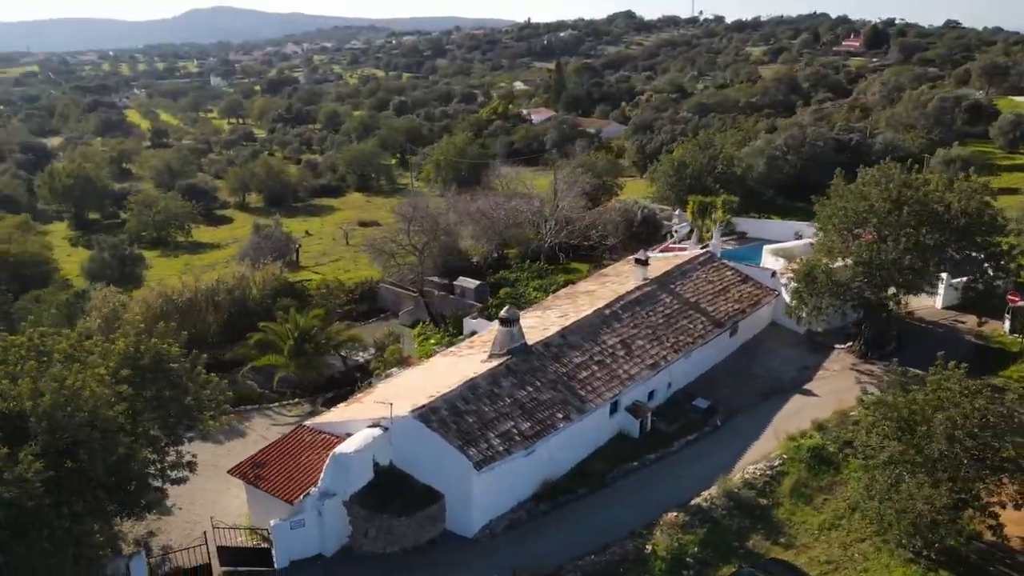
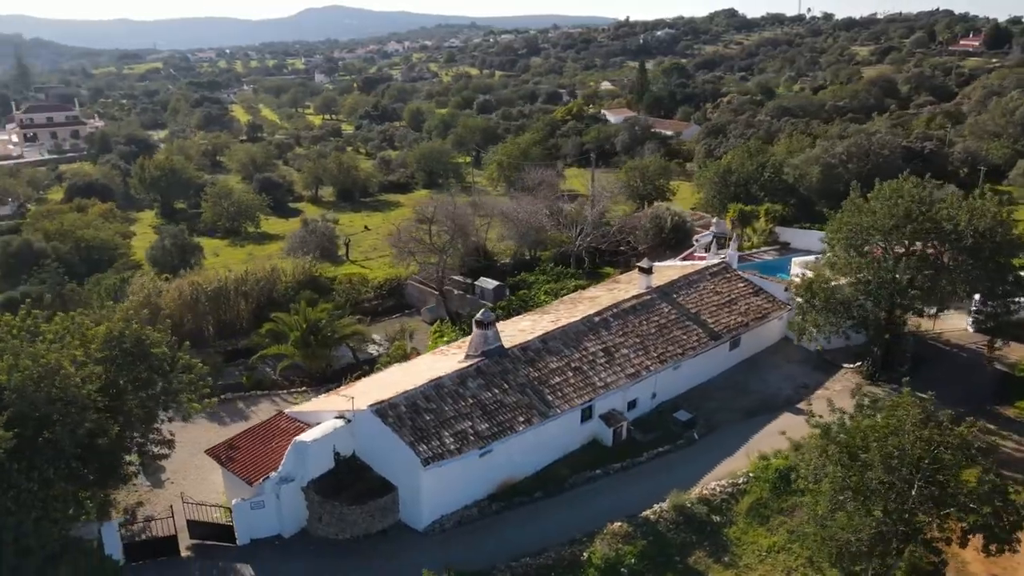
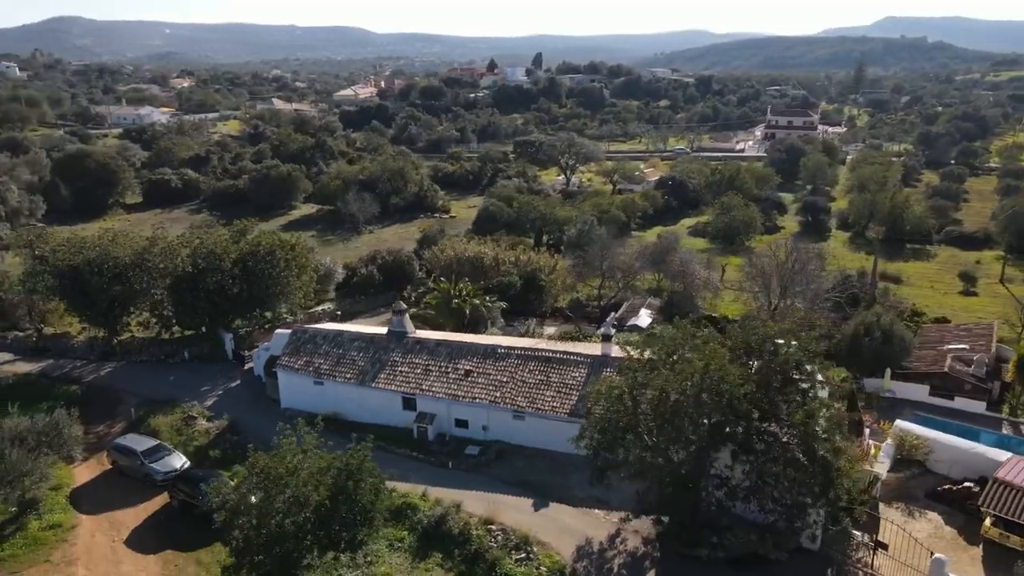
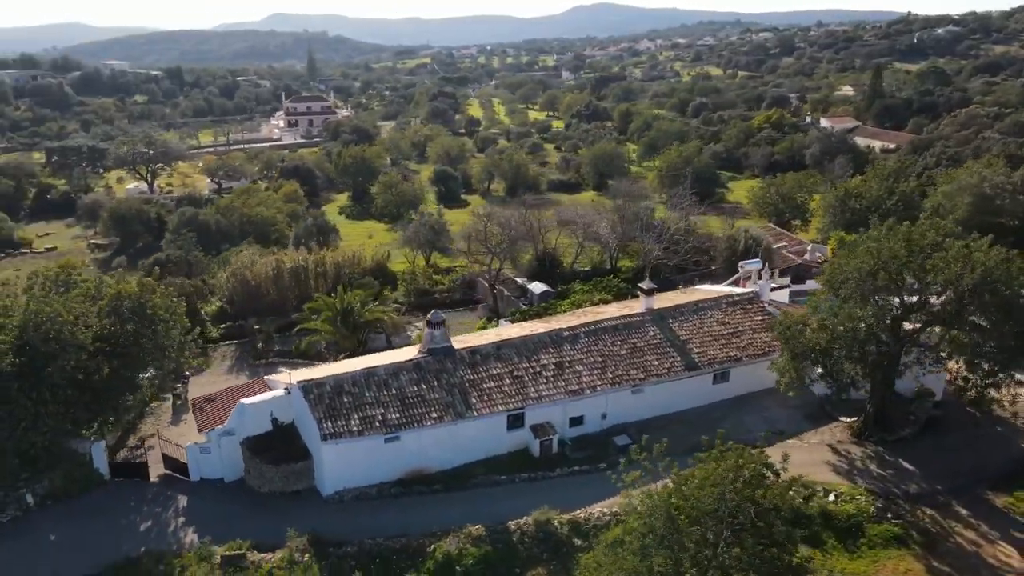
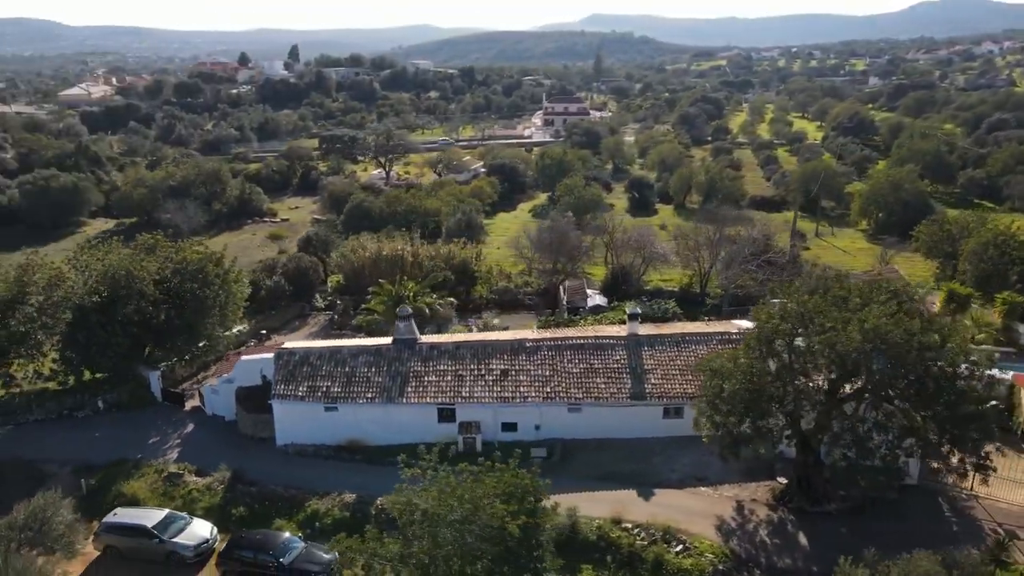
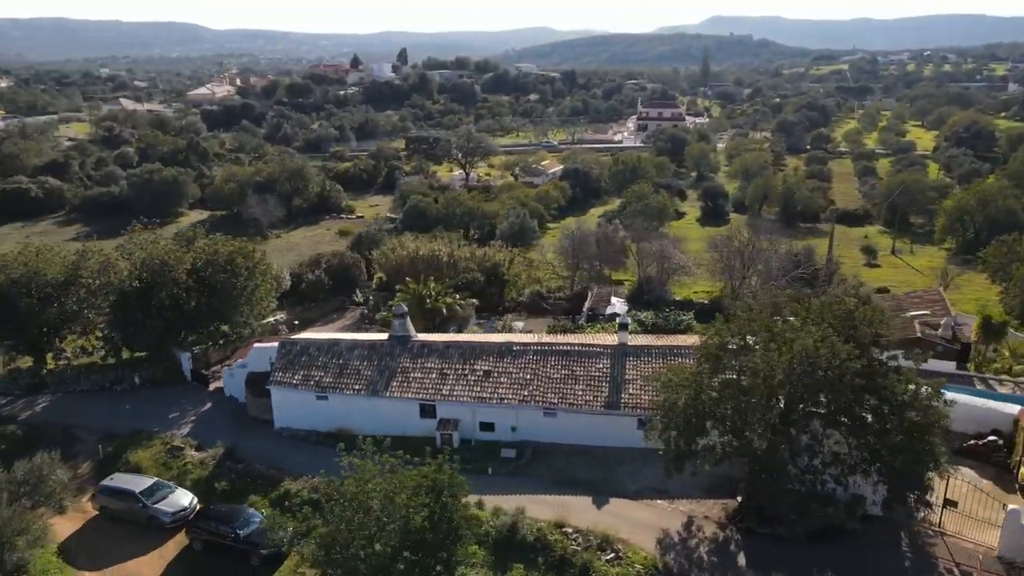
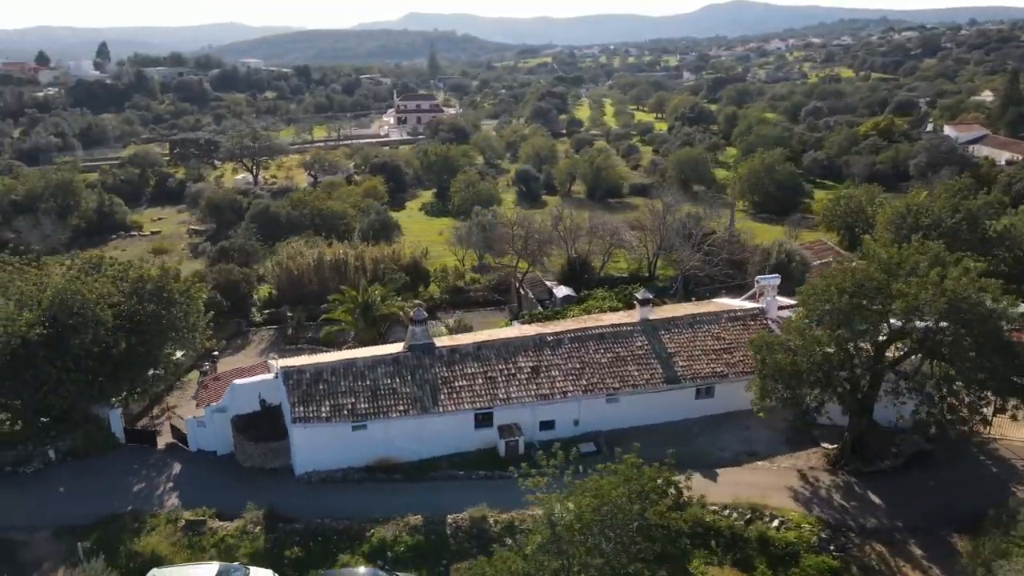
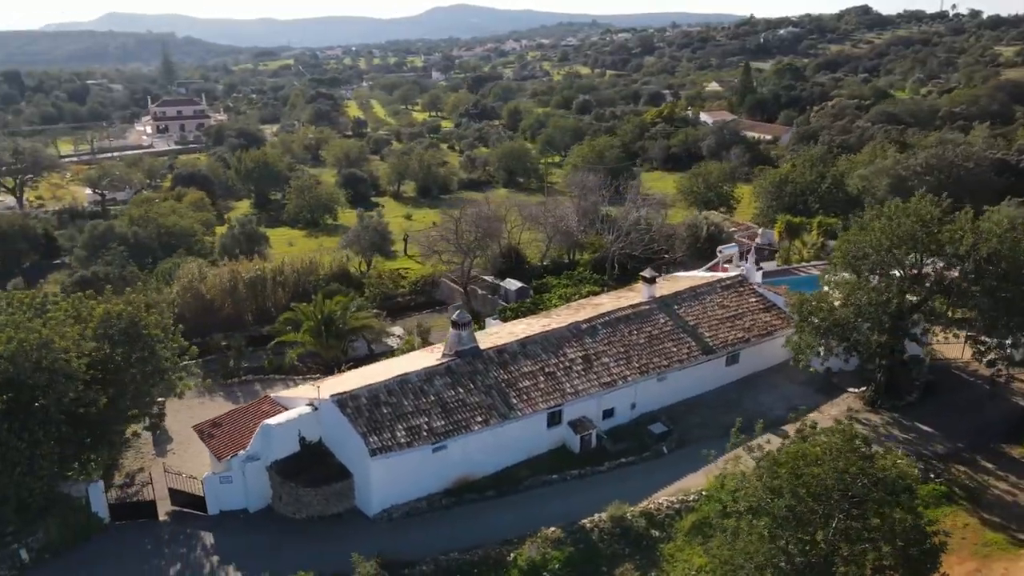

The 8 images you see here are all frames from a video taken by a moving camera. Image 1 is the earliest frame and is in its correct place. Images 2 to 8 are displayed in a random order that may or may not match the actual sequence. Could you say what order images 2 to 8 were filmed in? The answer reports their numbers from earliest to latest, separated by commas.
2, 8, 4, 7, 5, 6, 3
